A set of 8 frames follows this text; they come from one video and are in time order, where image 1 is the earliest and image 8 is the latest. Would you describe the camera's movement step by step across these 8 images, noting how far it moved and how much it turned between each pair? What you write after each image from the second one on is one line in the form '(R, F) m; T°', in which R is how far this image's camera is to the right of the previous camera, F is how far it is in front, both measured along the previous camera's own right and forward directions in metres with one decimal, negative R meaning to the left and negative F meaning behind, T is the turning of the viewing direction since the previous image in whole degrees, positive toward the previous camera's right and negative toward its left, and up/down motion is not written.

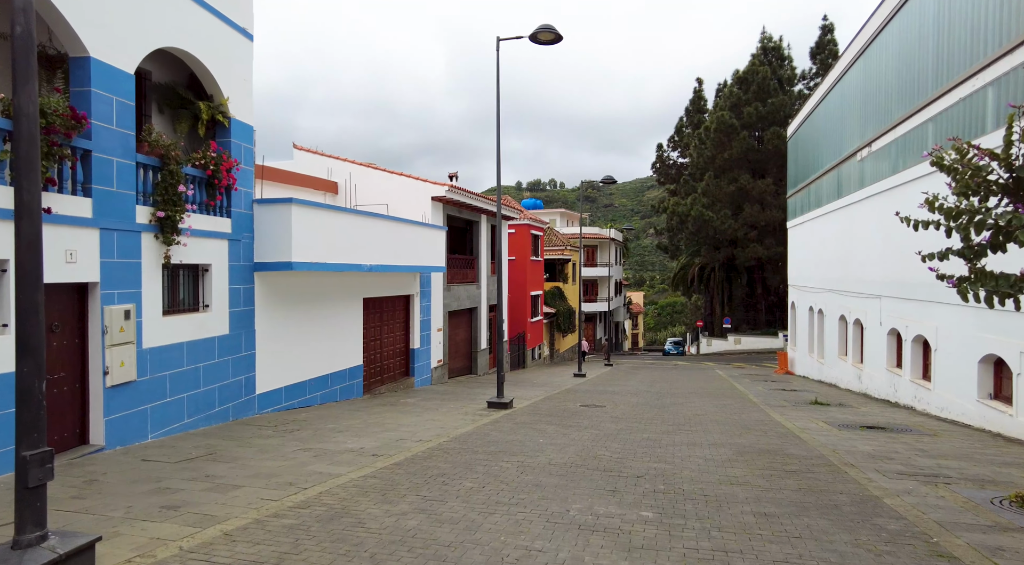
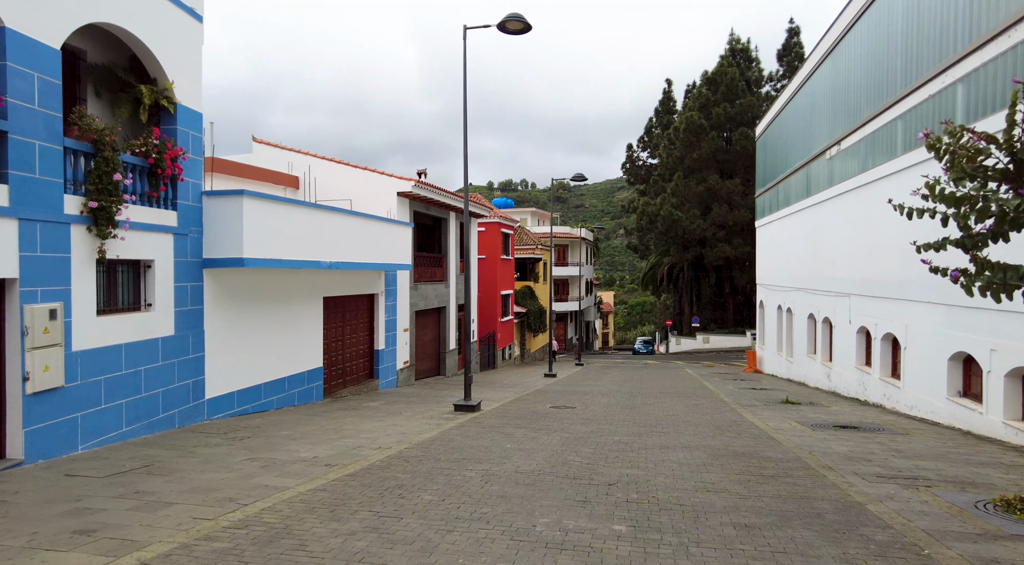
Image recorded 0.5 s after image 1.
(+0.1, +0.5) m; +2°
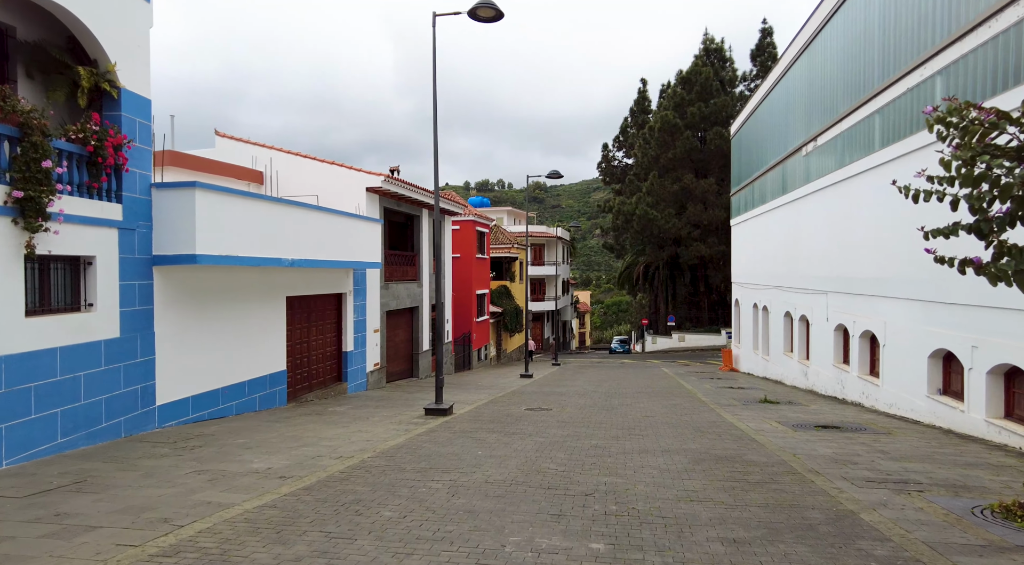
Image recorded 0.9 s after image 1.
(+0.1, +0.5) m; +2°
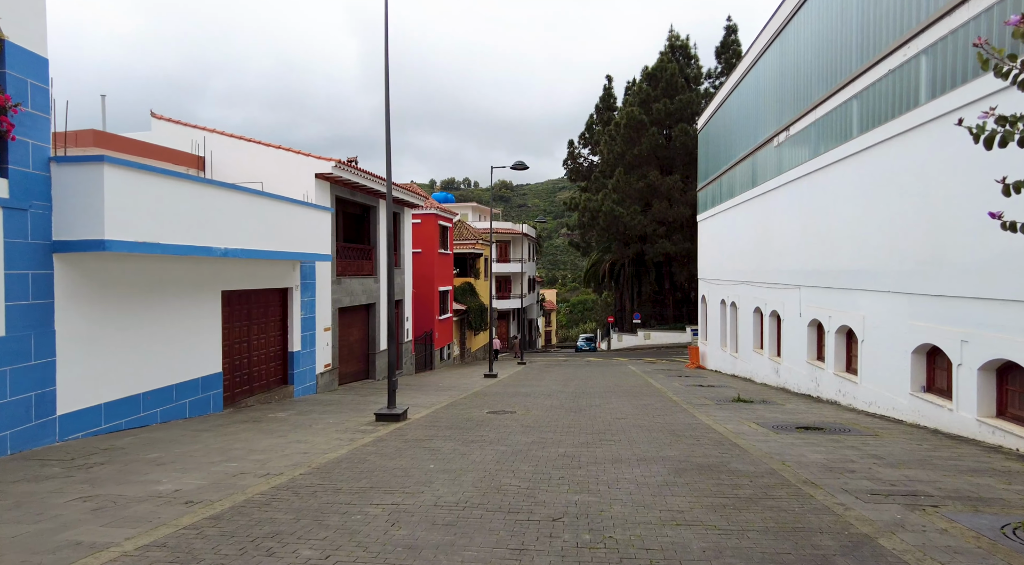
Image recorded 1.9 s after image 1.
(+0.1, +1.1) m; +3°
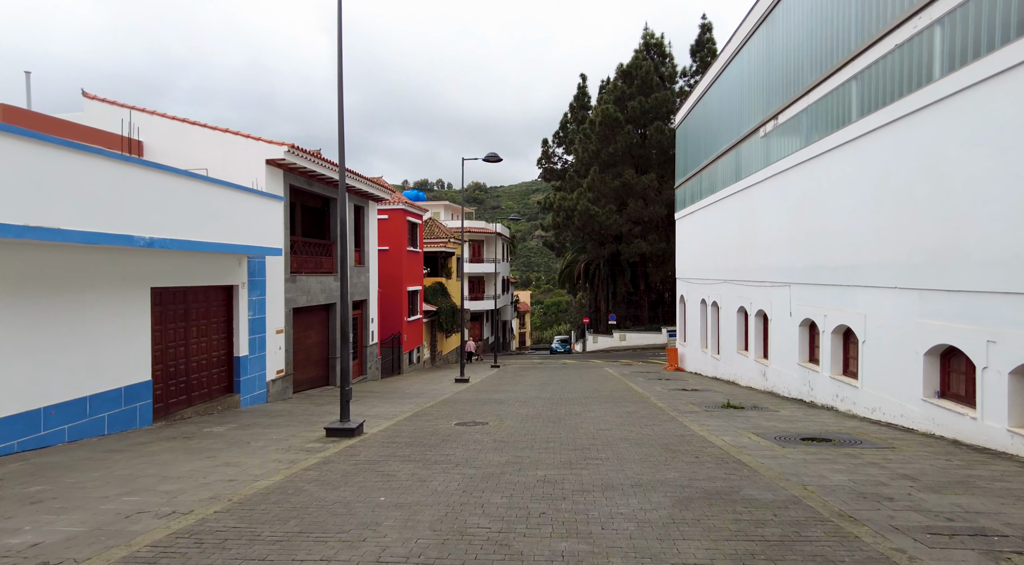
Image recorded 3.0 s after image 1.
(0.0, +1.4) m; +2°
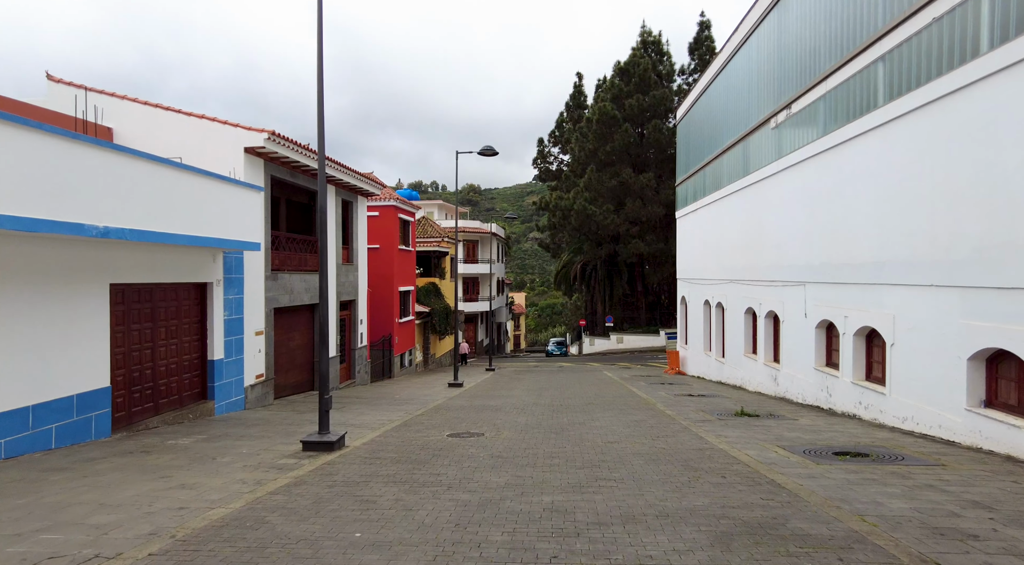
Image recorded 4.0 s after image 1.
(-0.1, +1.1) m; 0°
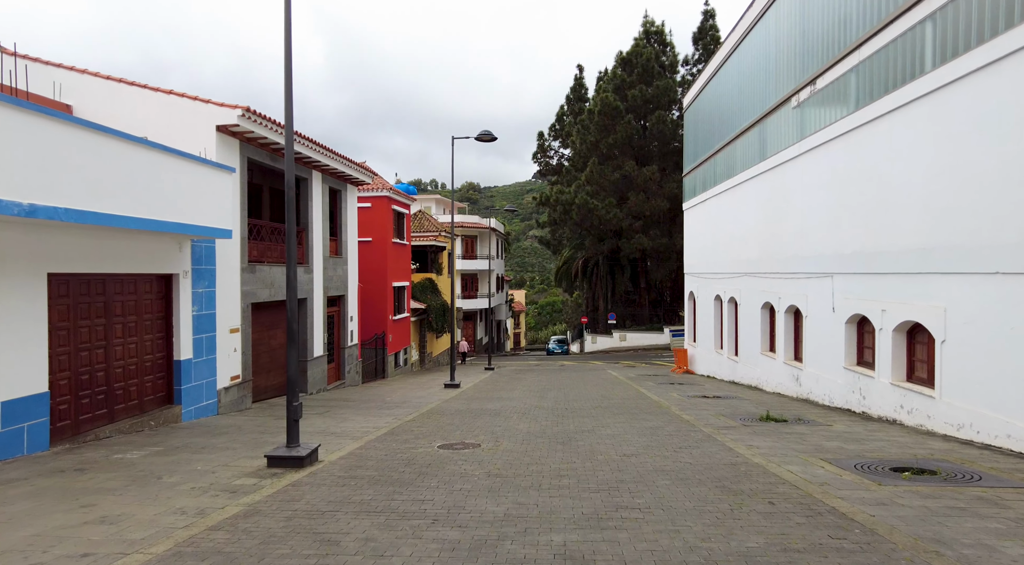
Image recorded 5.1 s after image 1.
(0.0, +1.4) m; 0°
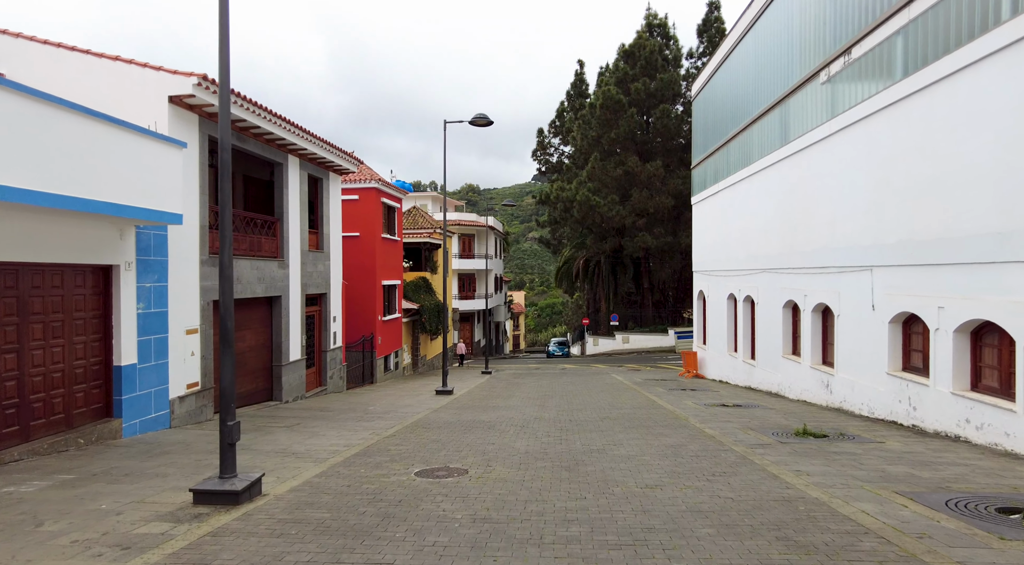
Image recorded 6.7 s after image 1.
(+0.1, +1.8) m; 0°
